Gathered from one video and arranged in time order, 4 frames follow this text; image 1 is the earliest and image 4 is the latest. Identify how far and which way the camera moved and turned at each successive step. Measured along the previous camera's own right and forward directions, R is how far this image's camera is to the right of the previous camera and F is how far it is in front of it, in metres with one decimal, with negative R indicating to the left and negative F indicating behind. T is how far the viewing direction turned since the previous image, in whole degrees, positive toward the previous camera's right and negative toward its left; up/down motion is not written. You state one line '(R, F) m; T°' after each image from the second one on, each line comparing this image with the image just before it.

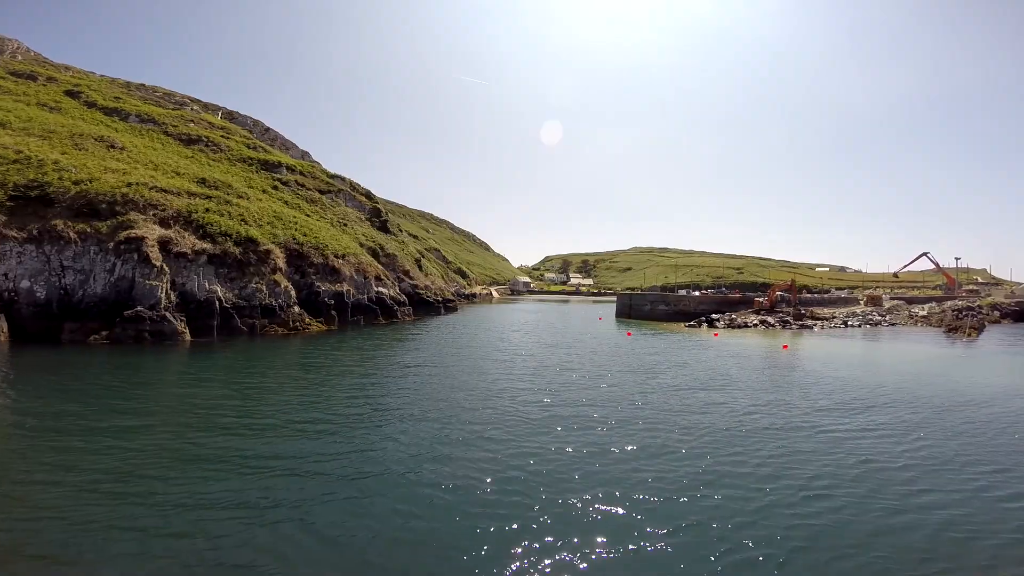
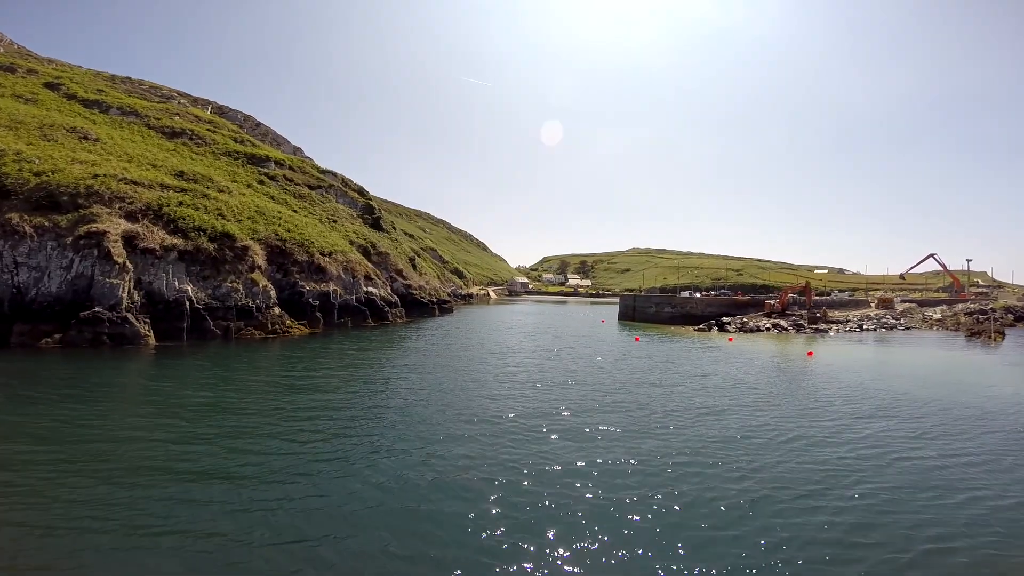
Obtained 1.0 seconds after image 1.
(0.0, +3.1) m; 0°
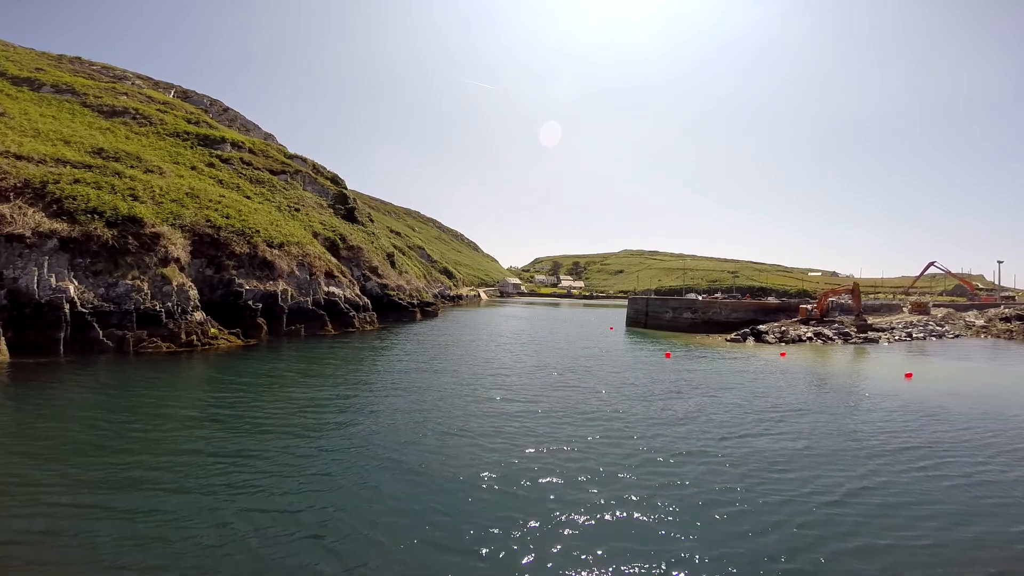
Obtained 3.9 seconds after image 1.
(+0.1, +8.6) m; +1°
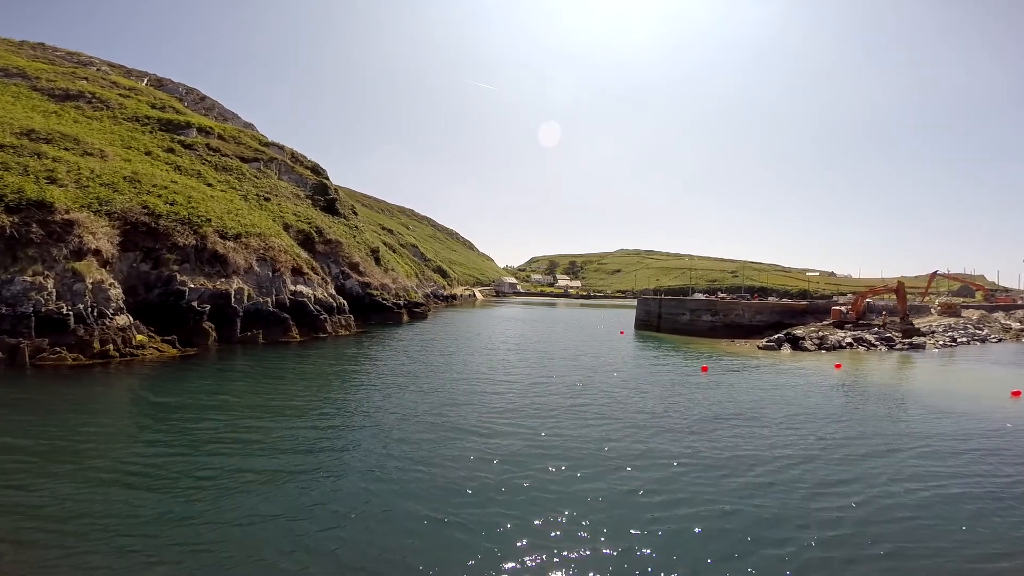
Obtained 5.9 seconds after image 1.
(+0.1, +5.5) m; 0°
